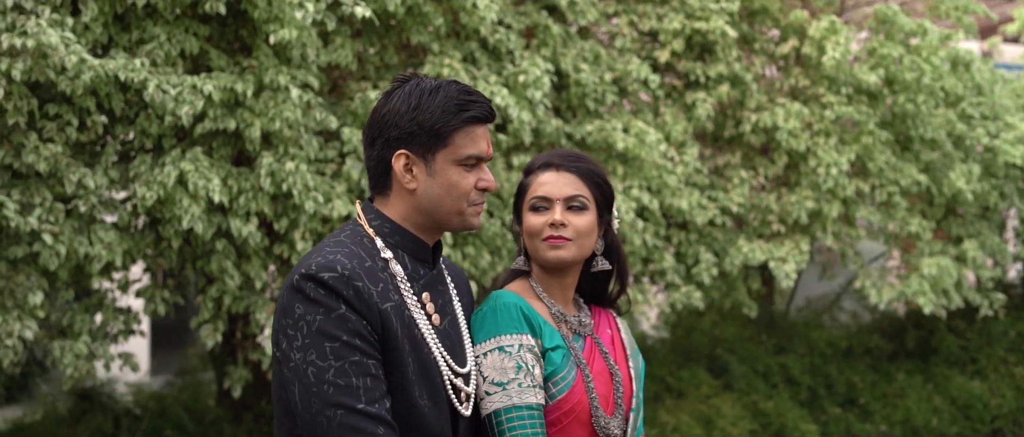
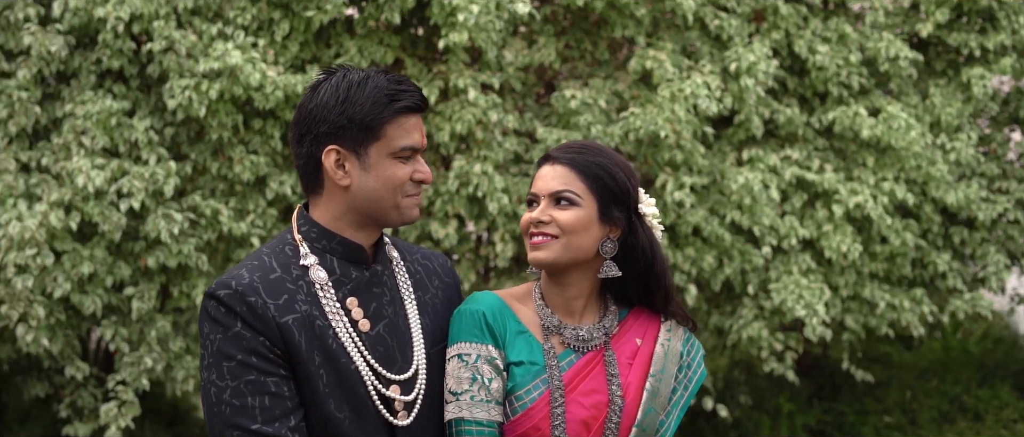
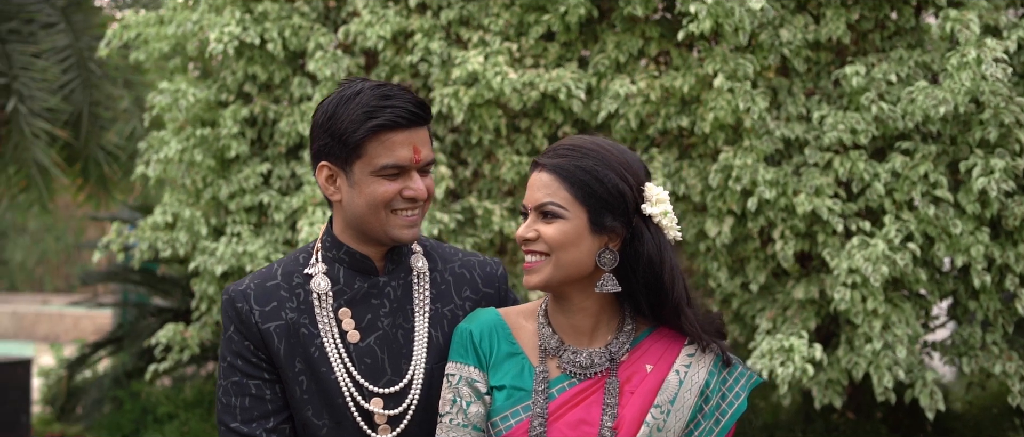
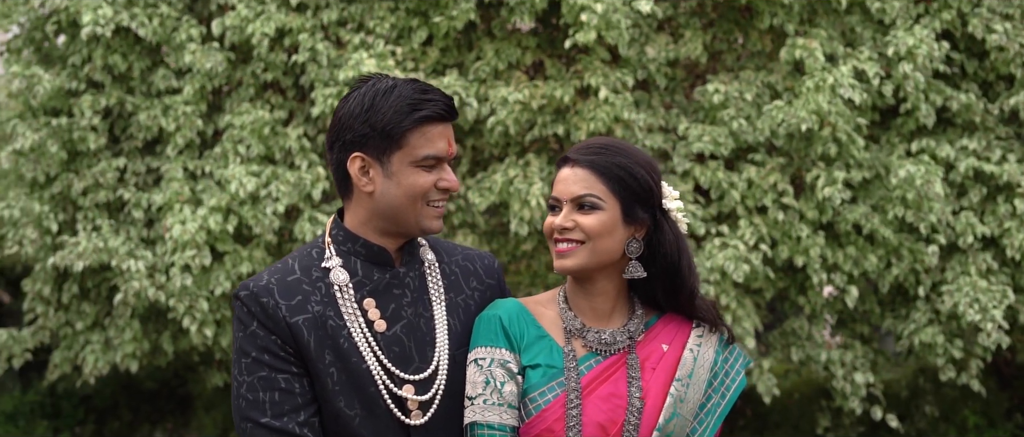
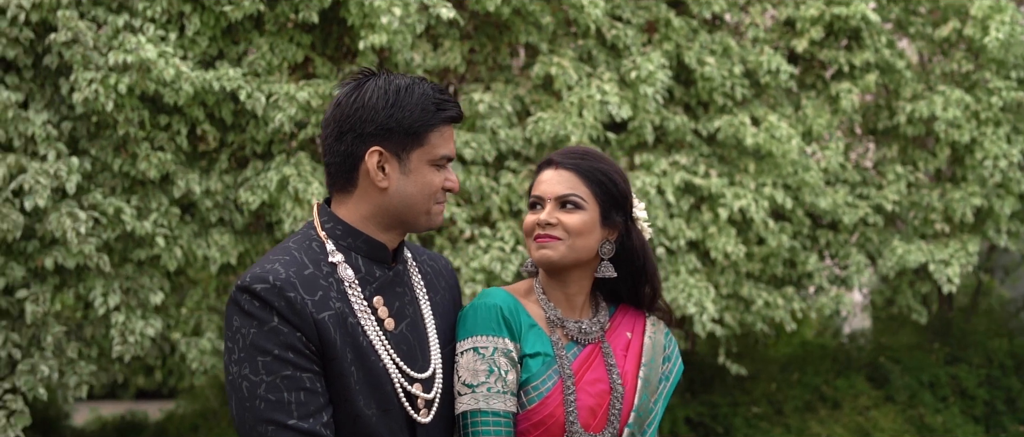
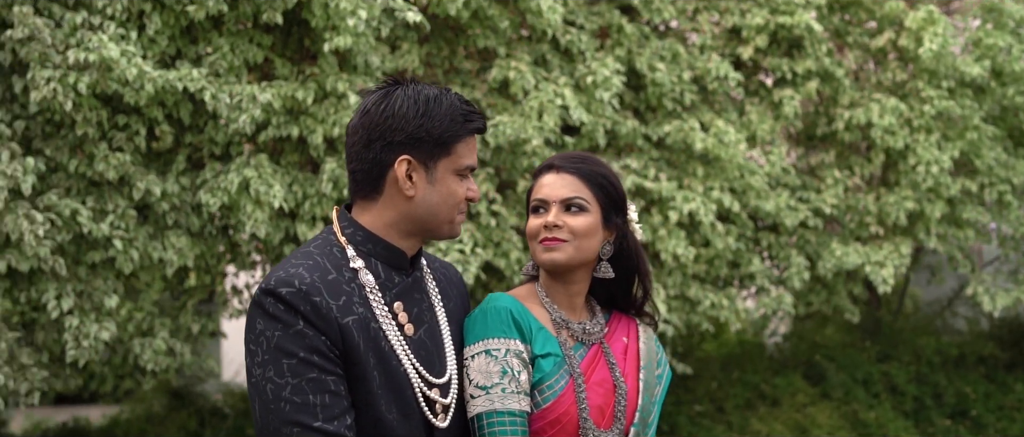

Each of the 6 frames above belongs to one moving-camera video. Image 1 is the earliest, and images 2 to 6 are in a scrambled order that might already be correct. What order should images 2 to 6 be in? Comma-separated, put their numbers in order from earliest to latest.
6, 5, 2, 4, 3
